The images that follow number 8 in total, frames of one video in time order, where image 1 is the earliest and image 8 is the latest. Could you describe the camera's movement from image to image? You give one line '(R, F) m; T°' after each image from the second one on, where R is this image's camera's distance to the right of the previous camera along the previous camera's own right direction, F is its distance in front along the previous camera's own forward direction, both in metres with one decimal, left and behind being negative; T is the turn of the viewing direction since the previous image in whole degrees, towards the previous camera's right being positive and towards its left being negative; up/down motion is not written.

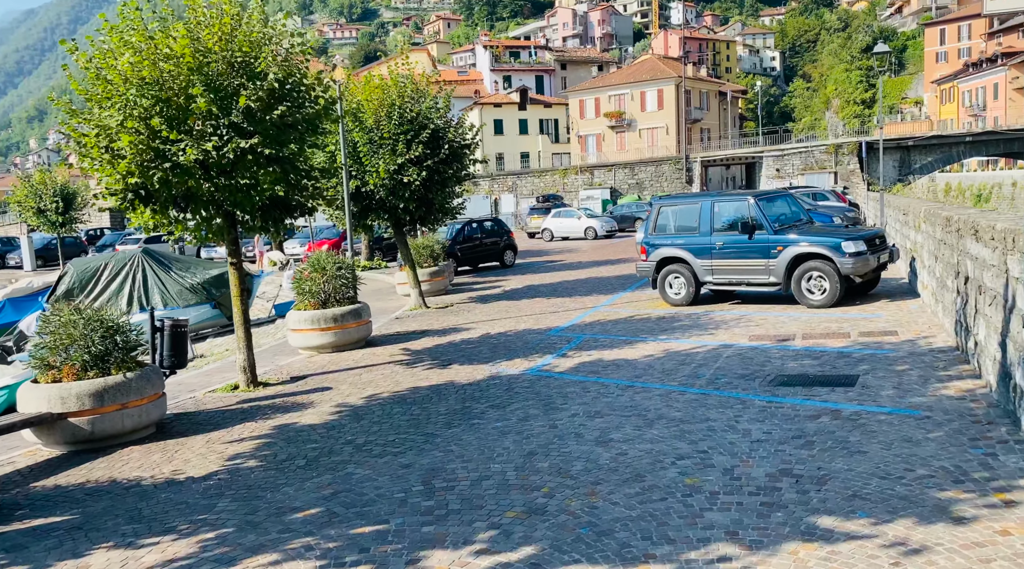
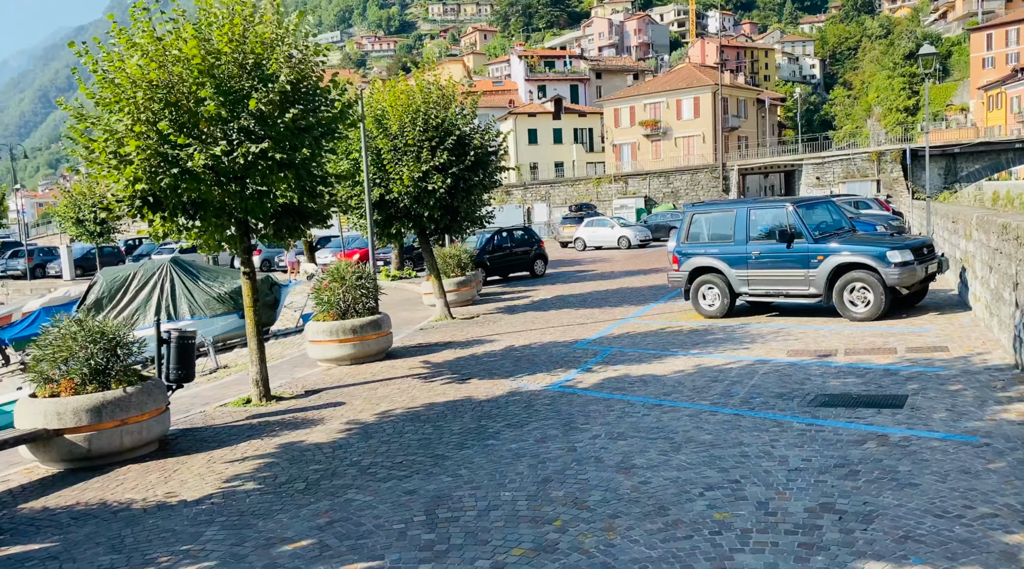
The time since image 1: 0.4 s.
(+0.2, +0.6) m; -2°
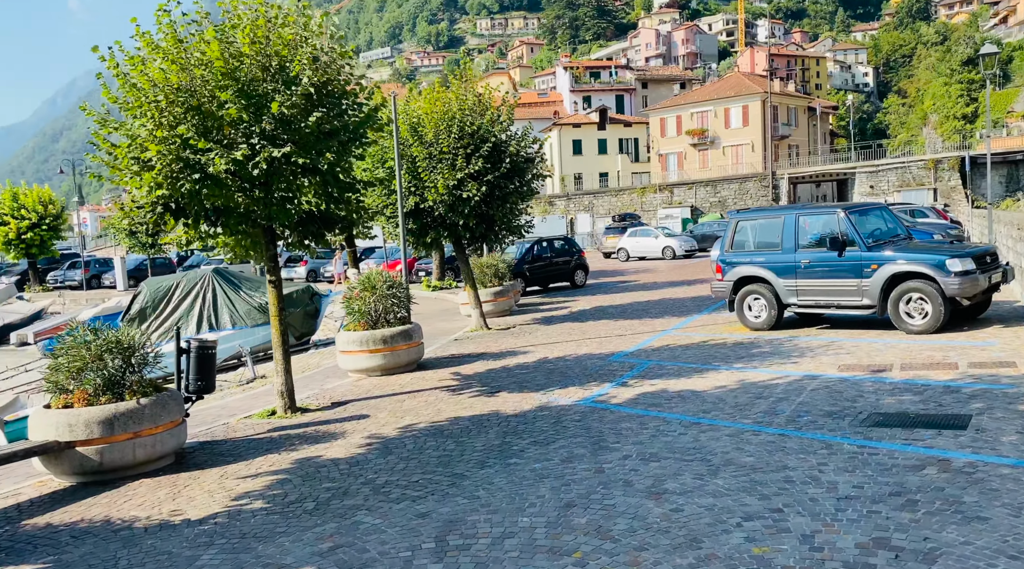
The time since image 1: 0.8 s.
(+0.2, +0.5) m; -3°
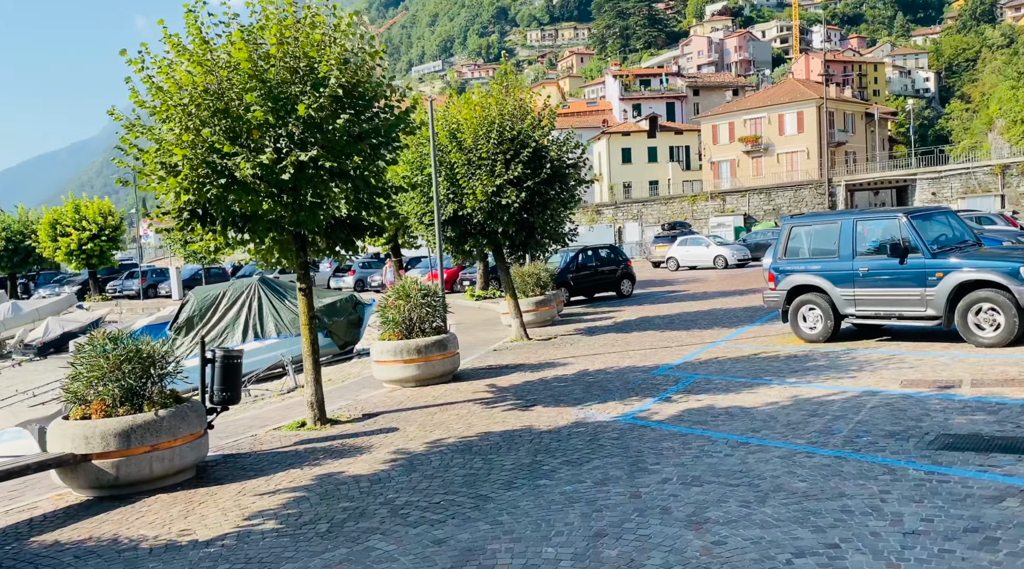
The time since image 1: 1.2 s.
(+0.2, +0.5) m; -3°
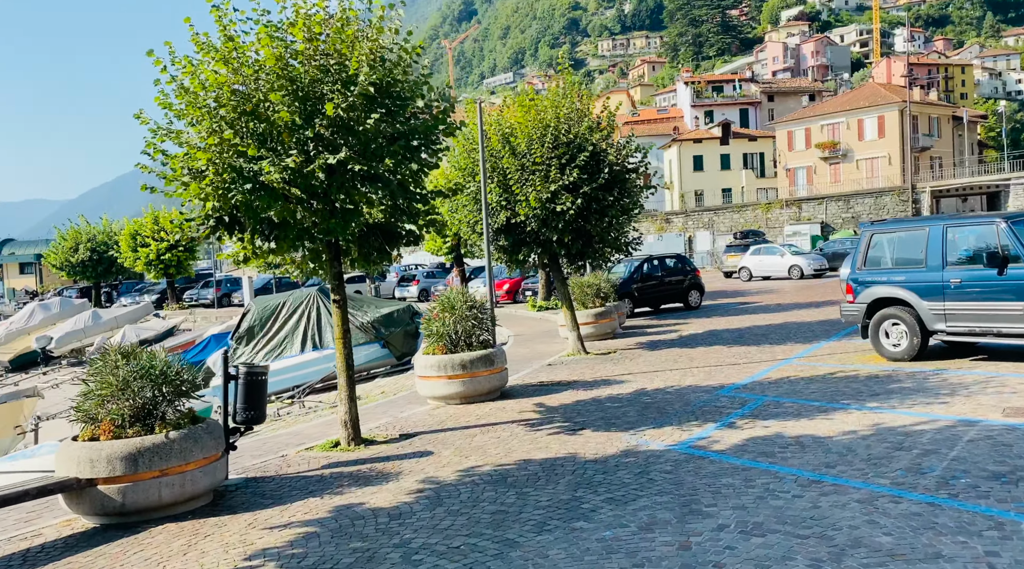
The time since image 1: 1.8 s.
(+0.3, +0.9) m; -5°
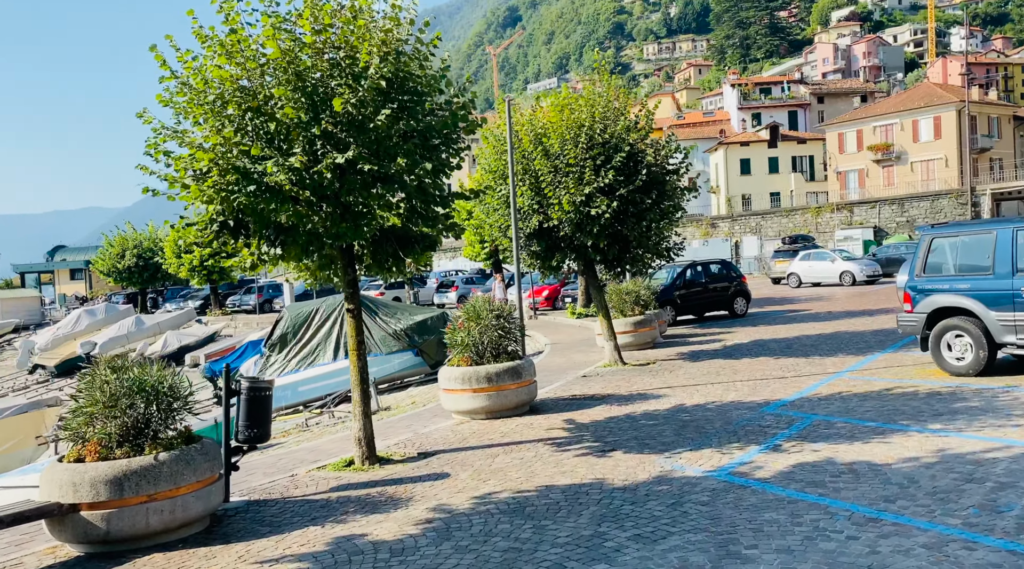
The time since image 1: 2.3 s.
(+0.2, +0.8) m; -3°
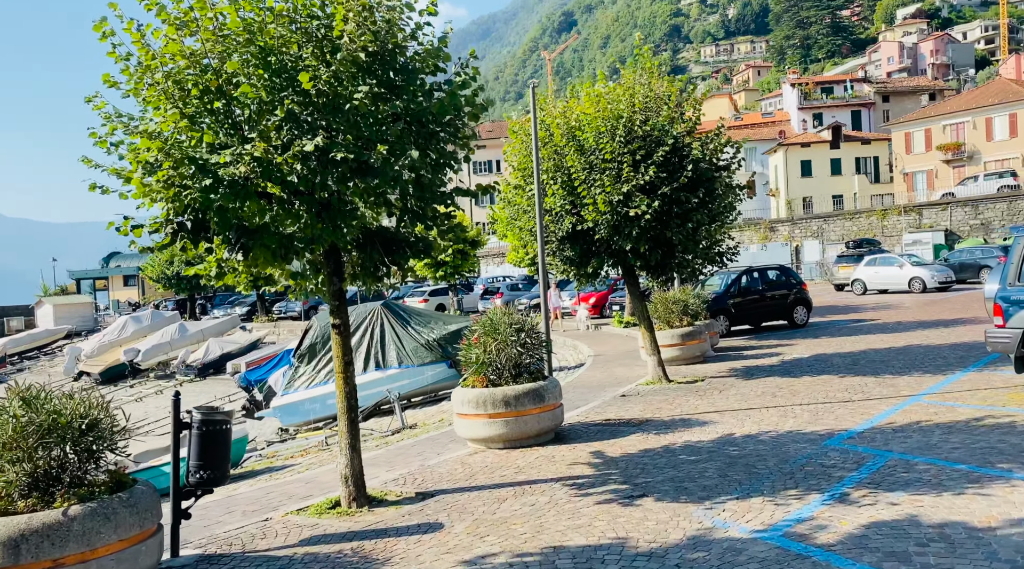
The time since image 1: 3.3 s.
(+0.4, +1.5) m; -4°
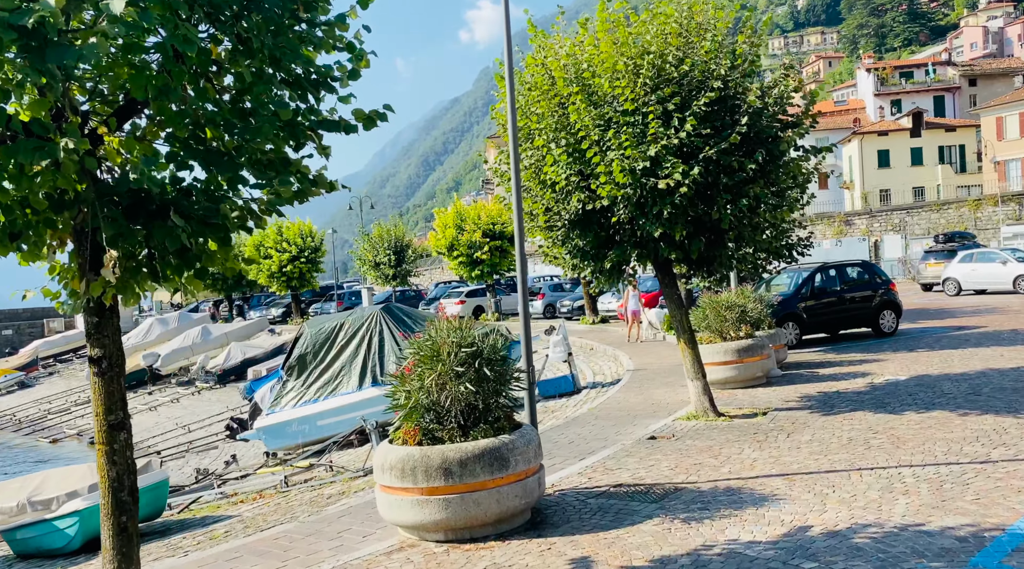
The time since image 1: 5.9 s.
(+0.9, +3.9) m; -4°
